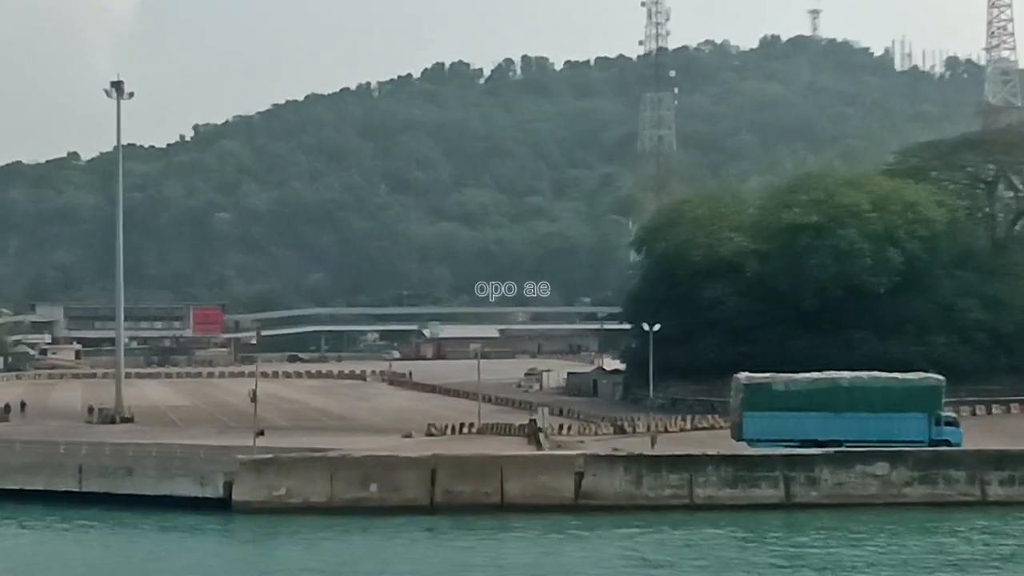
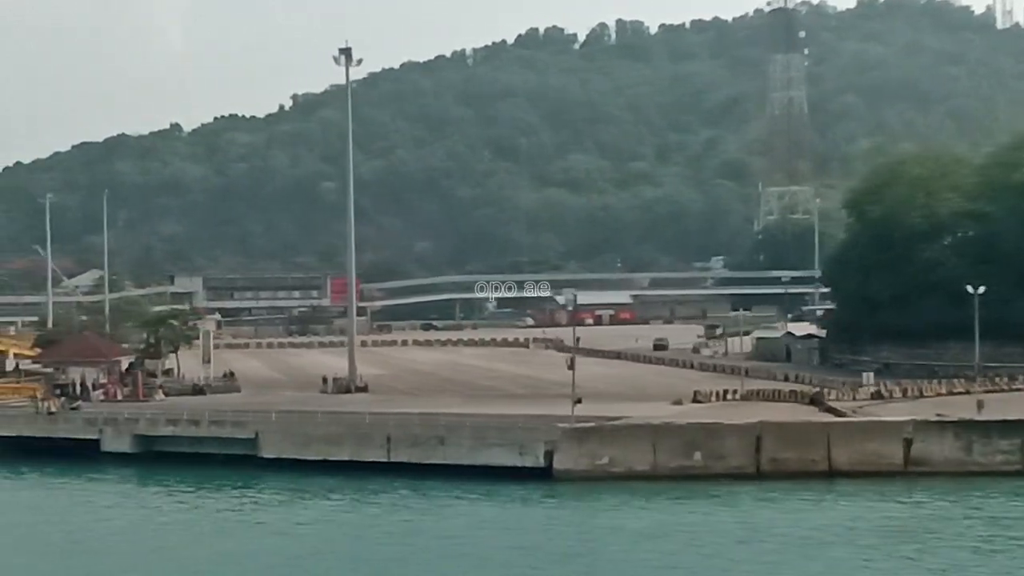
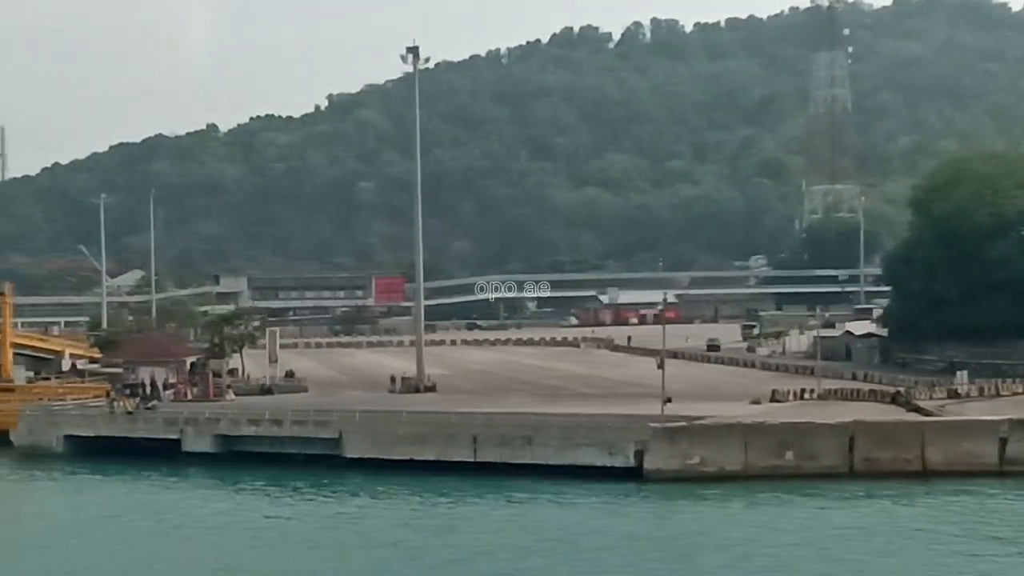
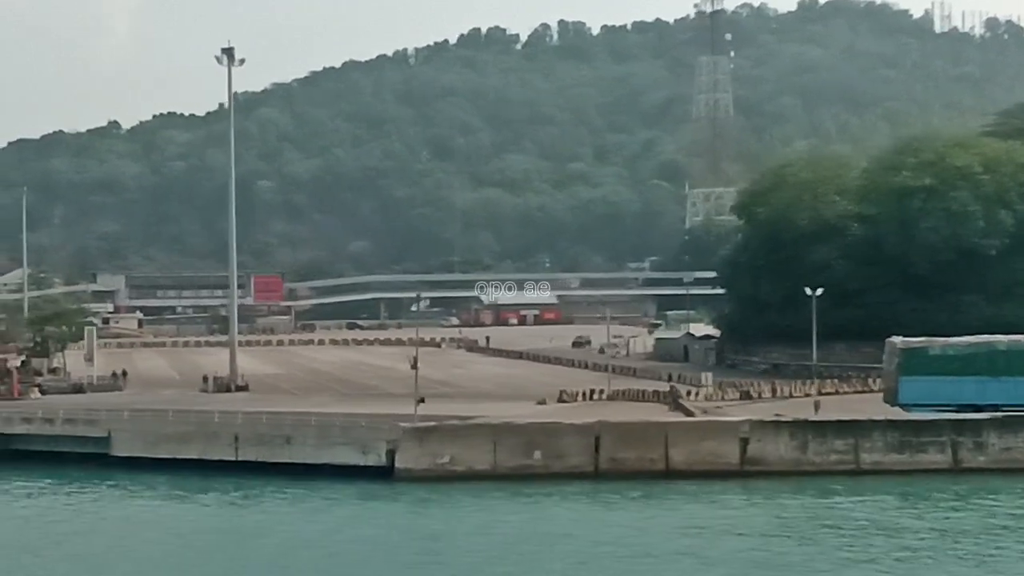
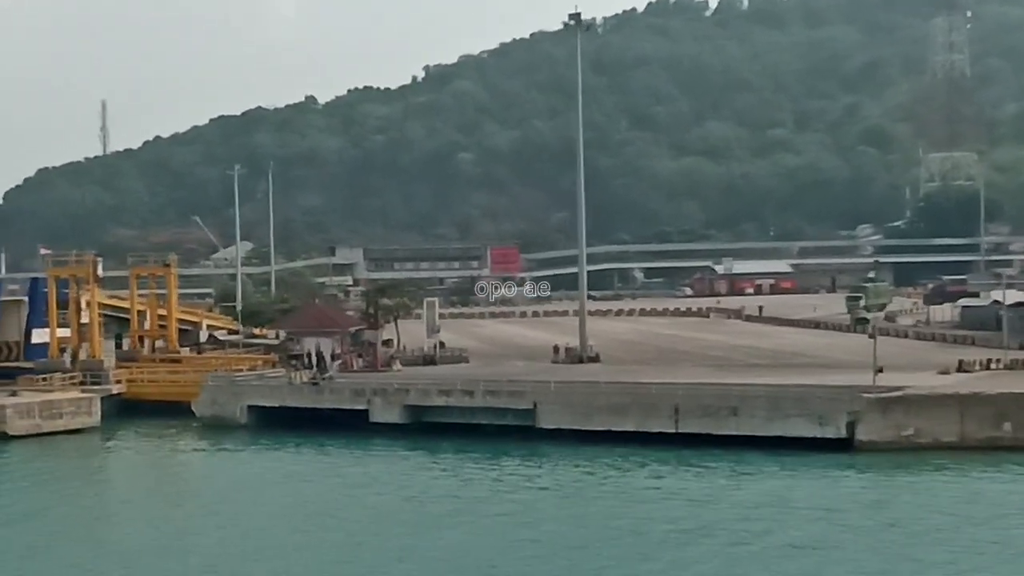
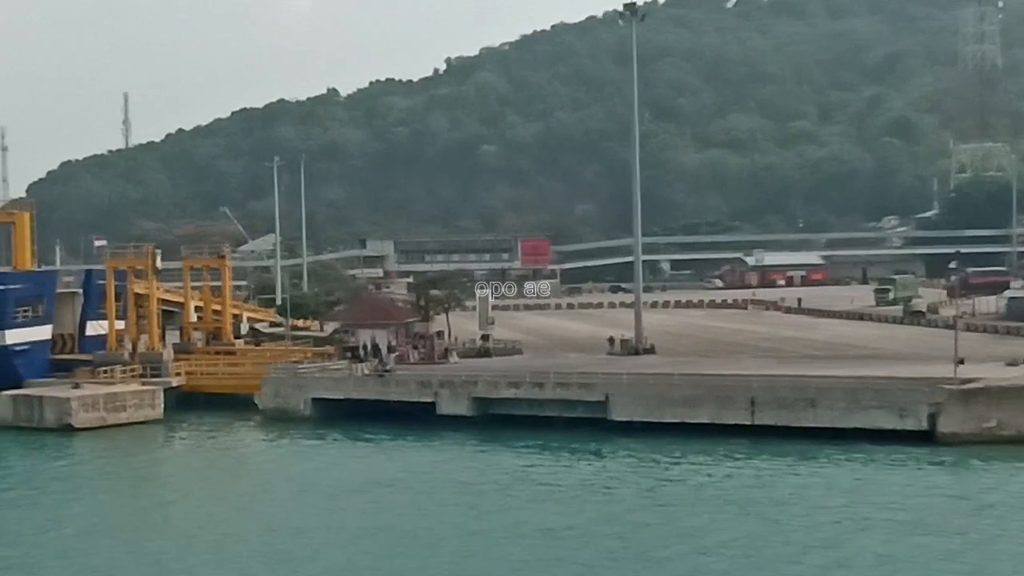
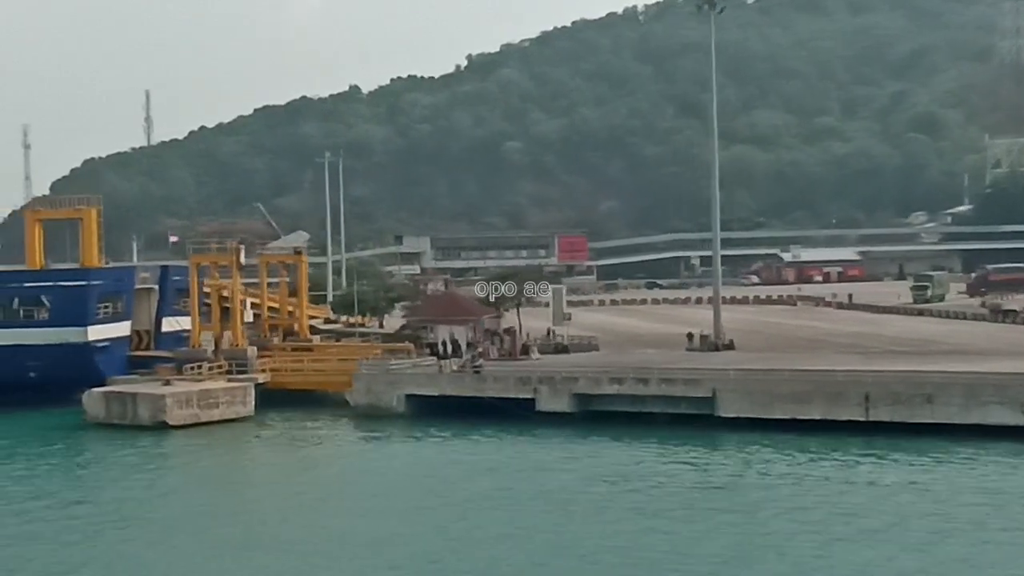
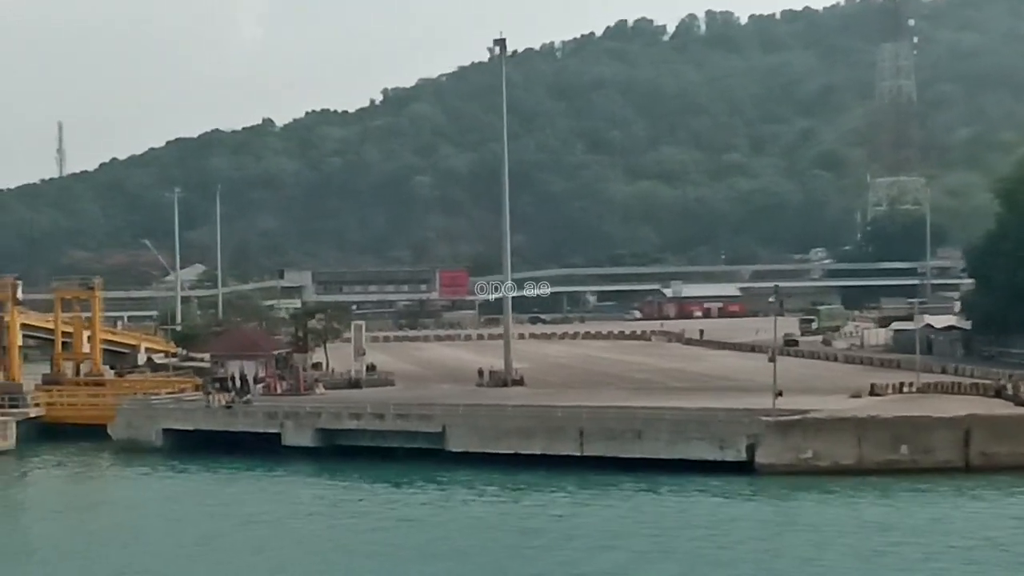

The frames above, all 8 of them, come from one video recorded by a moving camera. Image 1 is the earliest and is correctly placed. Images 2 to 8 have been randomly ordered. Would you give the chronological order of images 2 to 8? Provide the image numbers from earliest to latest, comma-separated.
4, 2, 3, 8, 5, 6, 7
